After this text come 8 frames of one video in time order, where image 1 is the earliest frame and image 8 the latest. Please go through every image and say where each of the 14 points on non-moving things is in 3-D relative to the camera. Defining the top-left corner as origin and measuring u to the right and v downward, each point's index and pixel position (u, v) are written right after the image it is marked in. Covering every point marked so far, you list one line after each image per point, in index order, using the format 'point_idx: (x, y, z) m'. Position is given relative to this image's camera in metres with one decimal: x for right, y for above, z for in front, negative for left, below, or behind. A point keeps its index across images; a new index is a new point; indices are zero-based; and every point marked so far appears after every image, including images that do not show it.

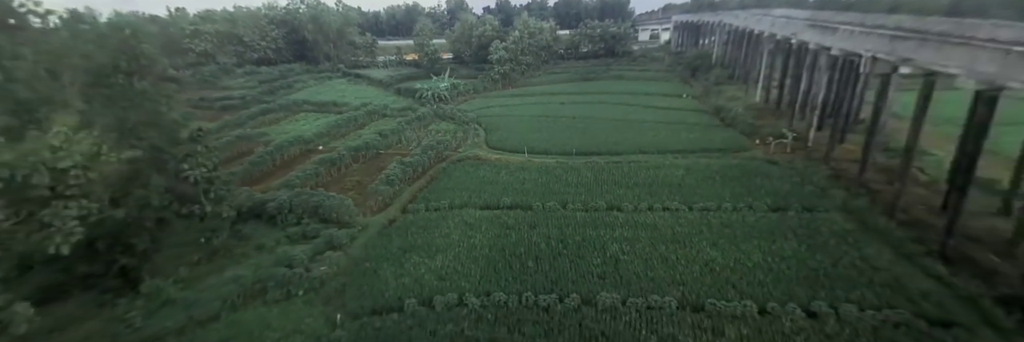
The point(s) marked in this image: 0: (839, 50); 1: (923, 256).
0: (+13.1, +5.0, +16.3) m
1: (+9.2, -1.8, +9.2) m
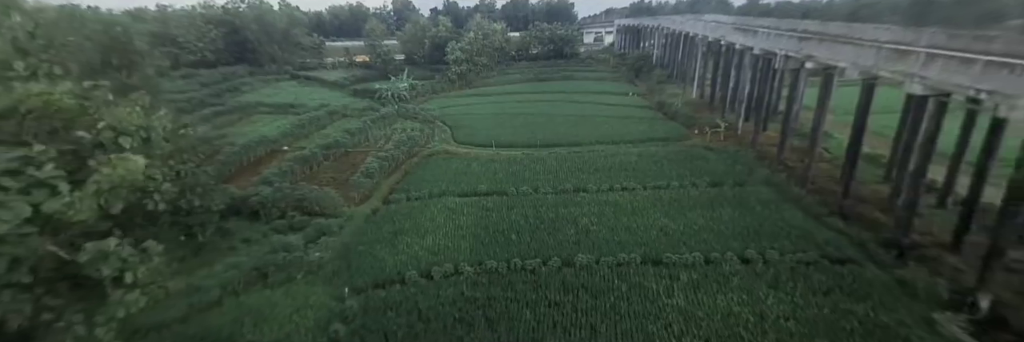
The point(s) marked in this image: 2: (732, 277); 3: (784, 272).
0: (+11.5, +5.8, +19.0) m
1: (+8.8, -1.1, +11.4) m
2: (+4.7, -2.2, +8.8) m
3: (+5.9, -2.2, +8.8) m
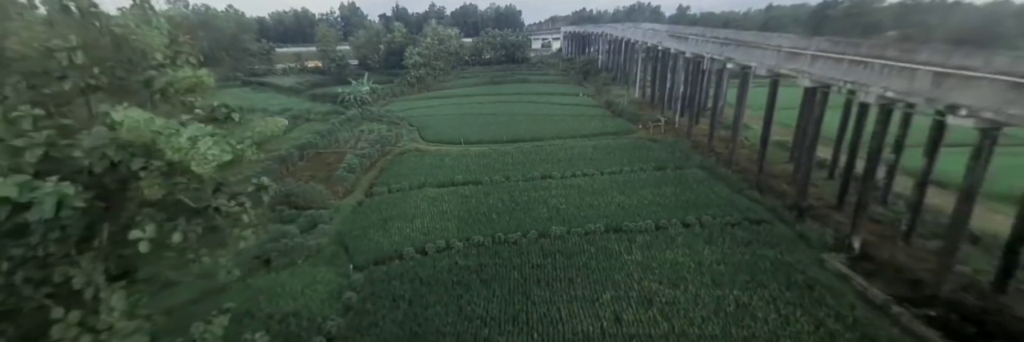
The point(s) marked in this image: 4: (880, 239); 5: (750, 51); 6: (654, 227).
0: (+9.5, +6.3, +21.8) m
1: (+8.0, -0.5, +13.9) m
2: (+4.3, -1.7, +10.8) m
3: (+5.5, -1.6, +11.0) m
4: (+9.0, -1.7, +10.1) m
5: (+9.5, +4.8, +16.1) m
6: (+3.9, -1.5, +11.3) m
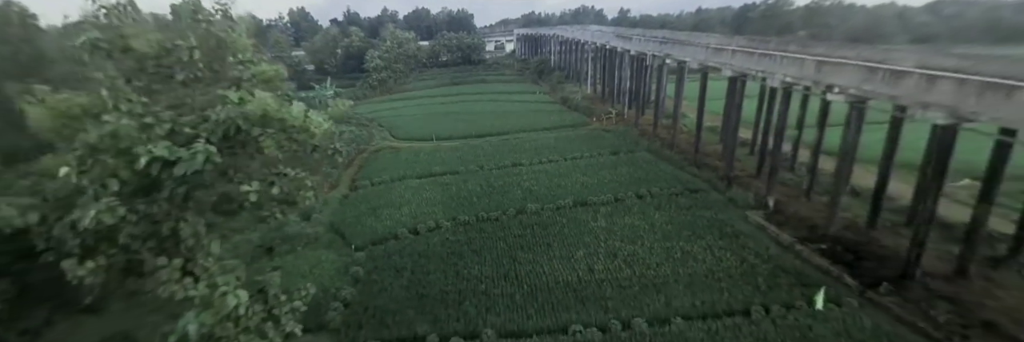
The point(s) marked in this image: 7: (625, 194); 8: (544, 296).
0: (+7.4, +7.1, +24.3) m
1: (+7.0, +0.3, +16.2) m
2: (+3.7, -1.1, +12.7) m
3: (+4.8, -1.0, +13.0) m
4: (+8.5, -0.8, +12.5) m
5: (+7.9, +5.7, +18.6) m
6: (+3.3, -0.9, +13.2) m
7: (+3.7, -0.8, +13.5) m
8: (+0.5, -2.7, +8.6) m
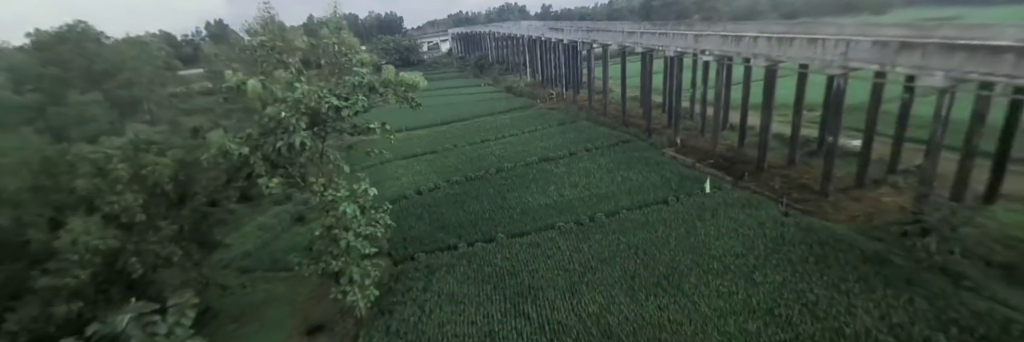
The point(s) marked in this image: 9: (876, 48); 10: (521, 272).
0: (+3.8, +9.1, +28.5) m
1: (+5.4, +2.3, +20.6) m
2: (+2.8, +0.6, +16.6) m
3: (+3.9, +0.9, +17.1) m
4: (+7.5, +1.5, +17.1) m
5: (+5.4, +7.8, +23.0) m
6: (+2.3, +0.7, +17.0) m
7: (+2.7, +0.9, +17.4) m
8: (+0.5, -1.3, +12.1) m
9: (+8.5, +2.9, +9.6) m
10: (+0.1, -2.3, +9.2) m
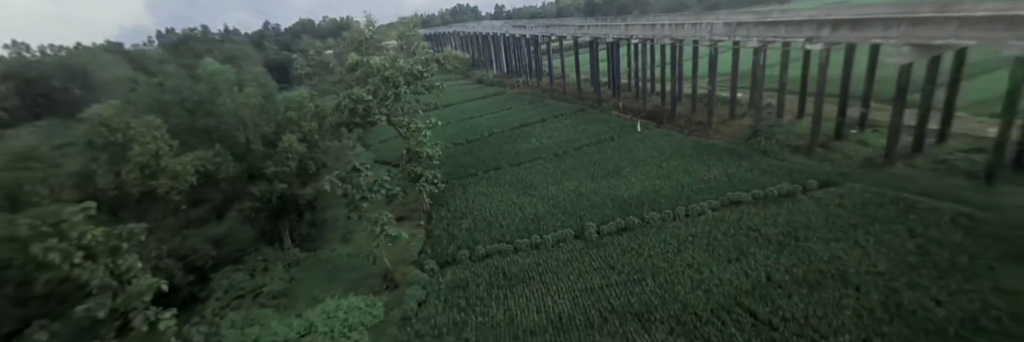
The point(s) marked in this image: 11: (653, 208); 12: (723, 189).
0: (+1.4, +11.3, +34.0) m
1: (+4.2, +4.6, +26.3) m
2: (+2.1, +2.8, +22.1) m
3: (+3.1, +3.1, +22.7) m
4: (+6.7, +3.9, +23.1) m
5: (+3.6, +10.1, +28.7) m
6: (+1.6, +2.9, +22.5) m
7: (+1.9, +3.1, +22.9) m
8: (+0.4, +0.7, +17.4) m
9: (+8.3, +5.5, +15.7) m
10: (+0.3, -0.3, +14.6) m
11: (+3.9, -1.0, +11.2) m
12: (+5.9, -0.5, +11.6) m
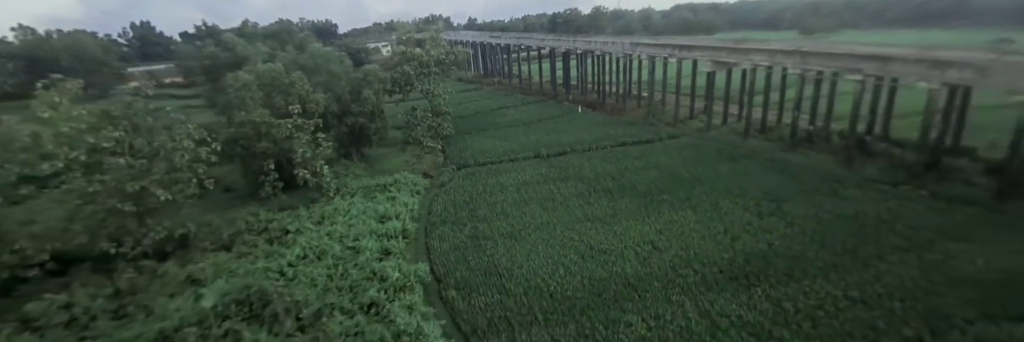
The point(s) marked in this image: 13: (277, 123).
0: (-0.6, +13.1, +42.5) m
1: (+2.5, +6.5, +34.8) m
2: (+0.7, +4.8, +30.5) m
3: (+1.6, +5.1, +31.1) m
4: (+5.2, +5.7, +31.8) m
5: (+1.9, +11.9, +37.3) m
6: (+0.1, +4.9, +30.7) m
7: (+0.4, +5.1, +31.2) m
8: (-0.8, +3.0, +25.5) m
9: (+7.5, +7.3, +24.7) m
10: (-0.6, +2.0, +22.7) m
11: (+3.2, +1.2, +19.6) m
12: (+5.2, +1.6, +20.2) m
13: (-8.7, +1.8, +15.3) m
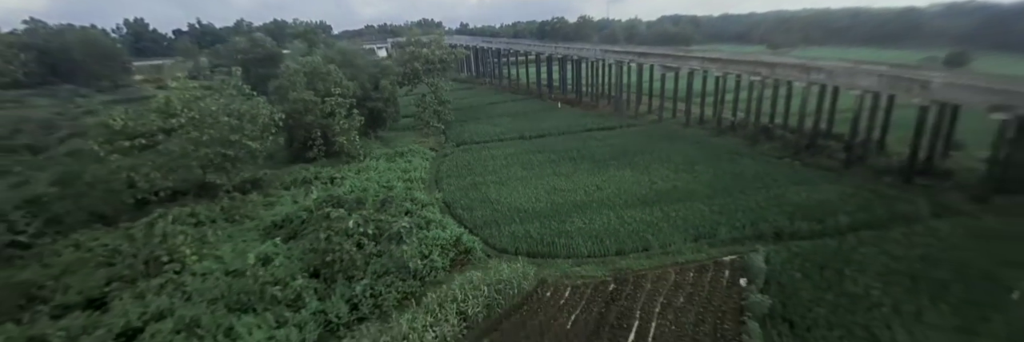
0: (-1.7, +14.1, +47.4) m
1: (+1.5, +7.5, +39.8) m
2: (-0.2, +6.0, +35.3) m
3: (+0.7, +6.2, +36.0) m
4: (+4.3, +6.7, +36.8) m
5: (+1.0, +12.9, +42.3) m
6: (-0.8, +6.1, +35.6) m
7: (-0.5, +6.3, +36.1) m
8: (-1.6, +4.3, +30.3) m
9: (+6.9, +8.4, +29.8) m
10: (-1.3, +3.3, +27.5) m
11: (+2.6, +2.5, +24.5) m
12: (+4.6, +2.8, +25.2) m
13: (-9.3, +3.4, +19.8) m
